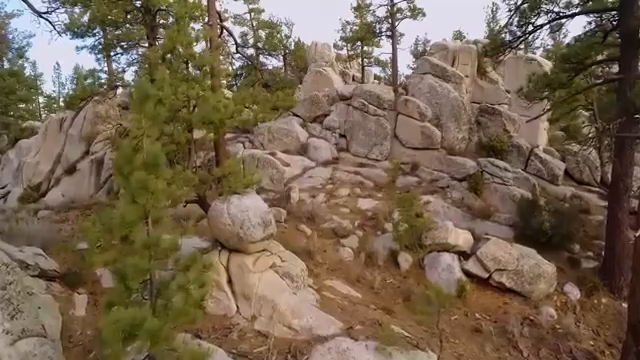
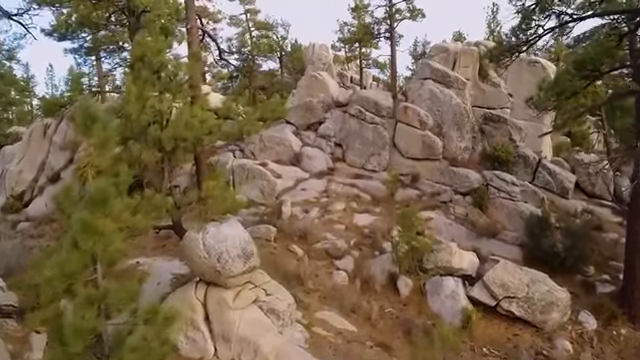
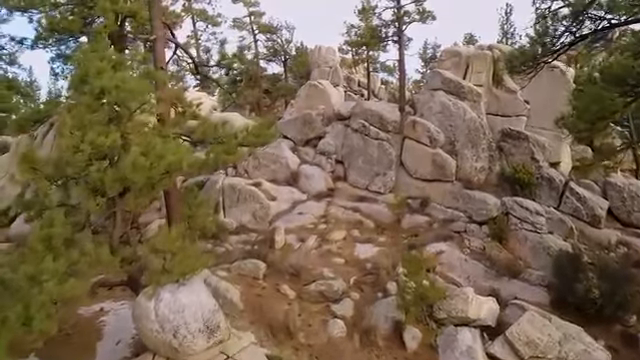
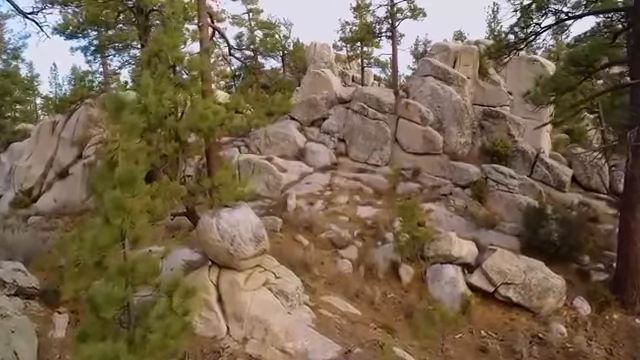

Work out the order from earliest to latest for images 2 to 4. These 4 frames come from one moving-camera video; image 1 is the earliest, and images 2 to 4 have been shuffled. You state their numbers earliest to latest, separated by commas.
4, 2, 3
